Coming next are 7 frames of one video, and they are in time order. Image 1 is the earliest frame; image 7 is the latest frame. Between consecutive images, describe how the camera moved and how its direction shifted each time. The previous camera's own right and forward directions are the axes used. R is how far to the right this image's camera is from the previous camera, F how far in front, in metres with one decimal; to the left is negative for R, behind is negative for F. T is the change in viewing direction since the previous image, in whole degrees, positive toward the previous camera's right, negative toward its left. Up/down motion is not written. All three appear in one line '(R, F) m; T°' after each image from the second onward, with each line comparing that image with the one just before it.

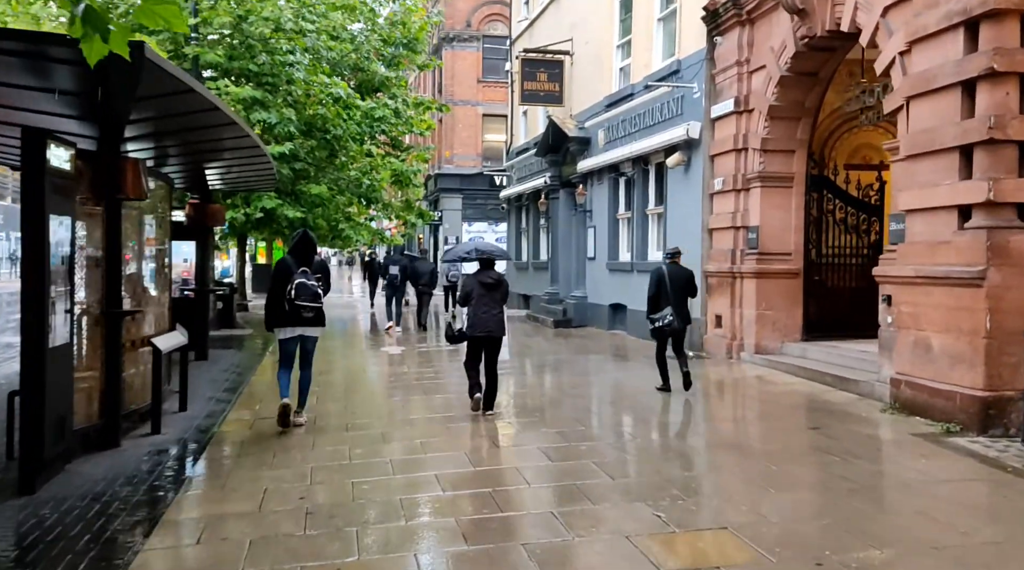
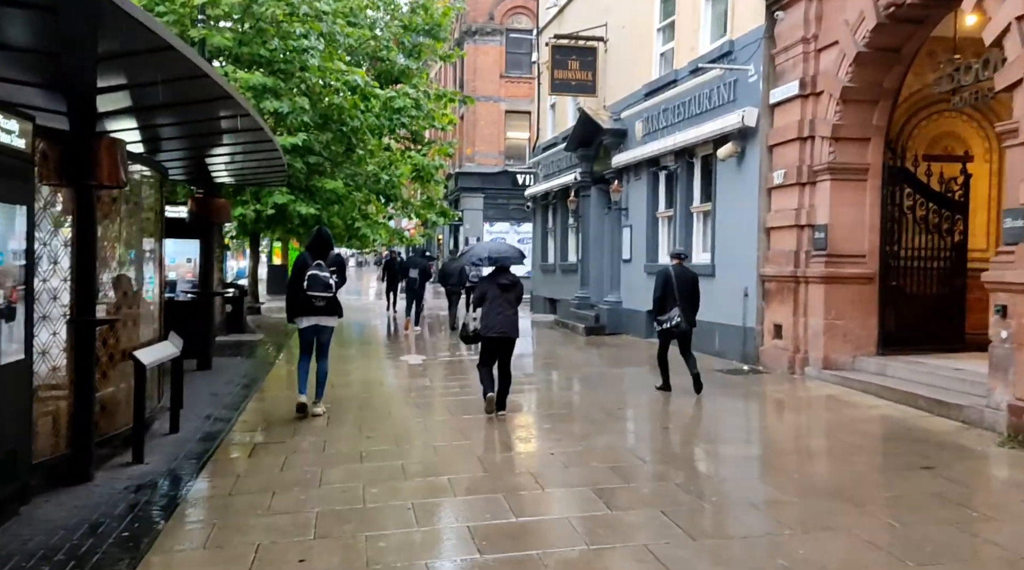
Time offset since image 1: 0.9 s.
(-0.2, +1.3) m; -1°
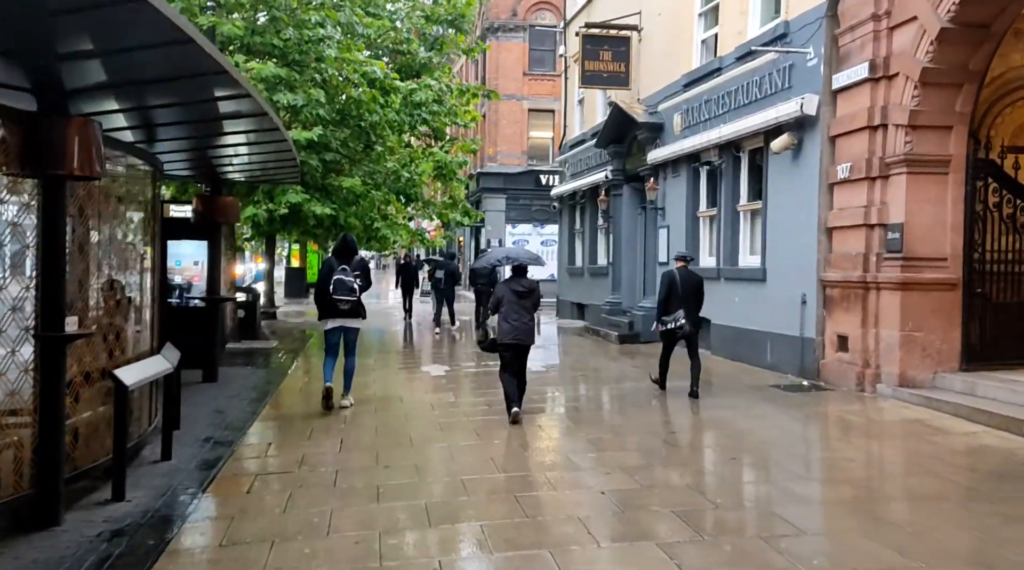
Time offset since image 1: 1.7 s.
(-0.2, +1.0) m; -1°
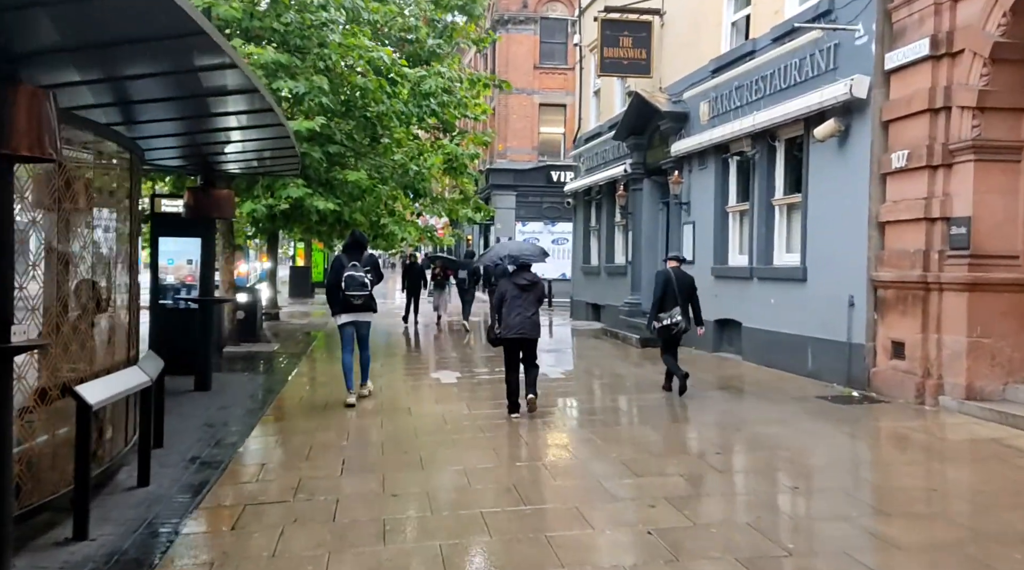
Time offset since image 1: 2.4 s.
(-0.1, +0.9) m; 0°
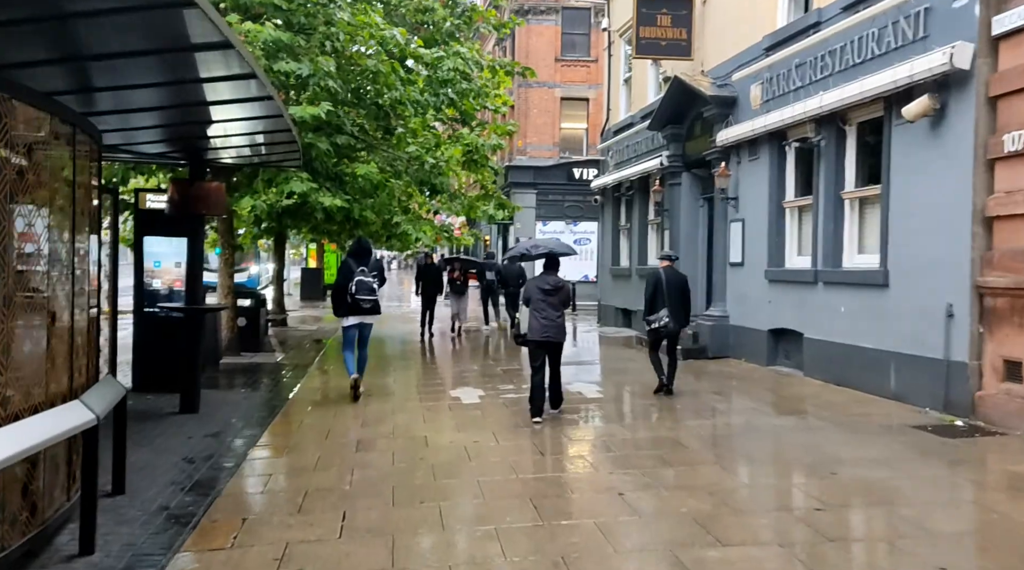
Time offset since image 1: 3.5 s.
(-0.2, +1.4) m; -1°
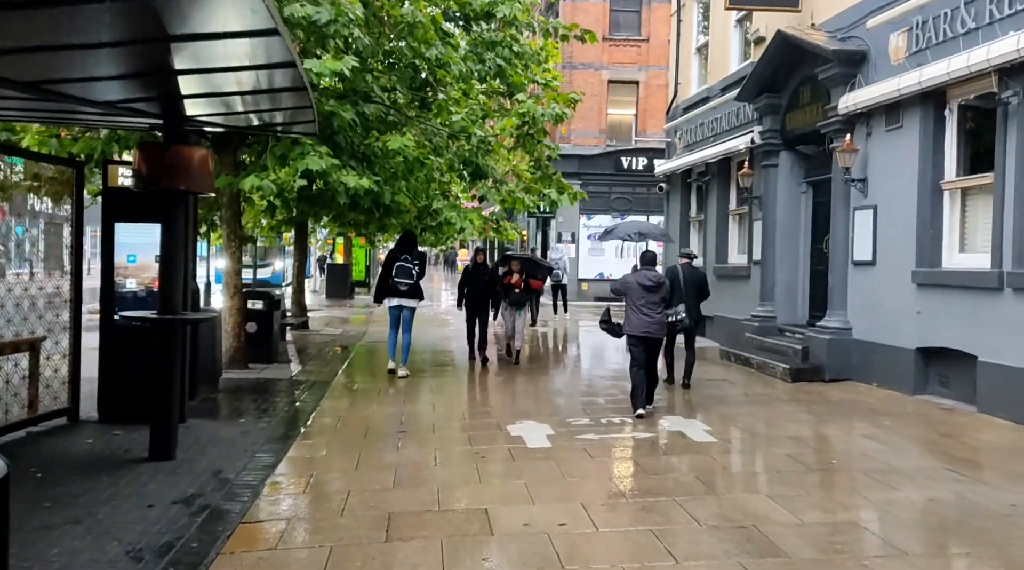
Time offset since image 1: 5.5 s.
(-0.5, +2.5) m; -2°
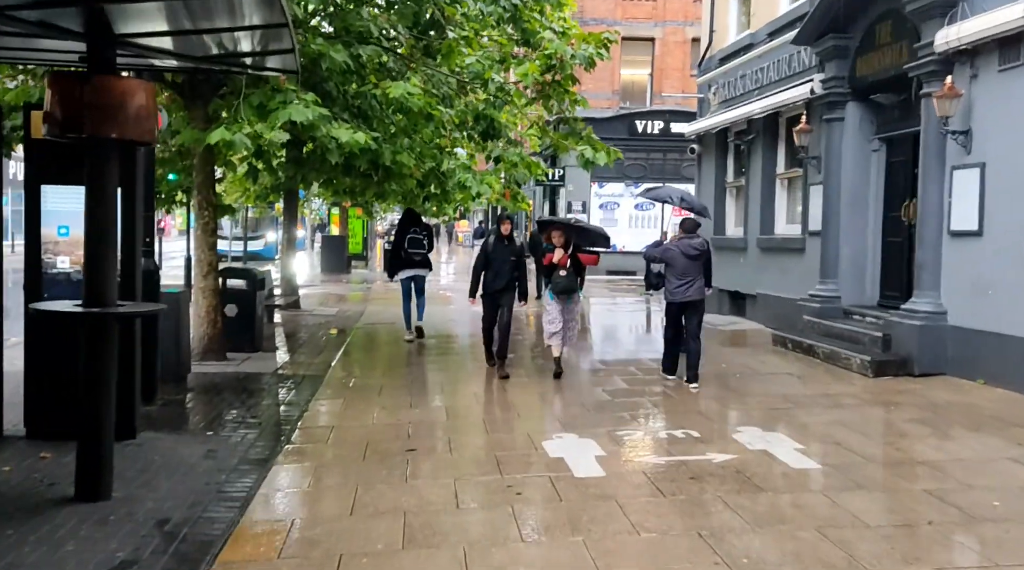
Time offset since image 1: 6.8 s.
(-0.3, +1.7) m; 0°
